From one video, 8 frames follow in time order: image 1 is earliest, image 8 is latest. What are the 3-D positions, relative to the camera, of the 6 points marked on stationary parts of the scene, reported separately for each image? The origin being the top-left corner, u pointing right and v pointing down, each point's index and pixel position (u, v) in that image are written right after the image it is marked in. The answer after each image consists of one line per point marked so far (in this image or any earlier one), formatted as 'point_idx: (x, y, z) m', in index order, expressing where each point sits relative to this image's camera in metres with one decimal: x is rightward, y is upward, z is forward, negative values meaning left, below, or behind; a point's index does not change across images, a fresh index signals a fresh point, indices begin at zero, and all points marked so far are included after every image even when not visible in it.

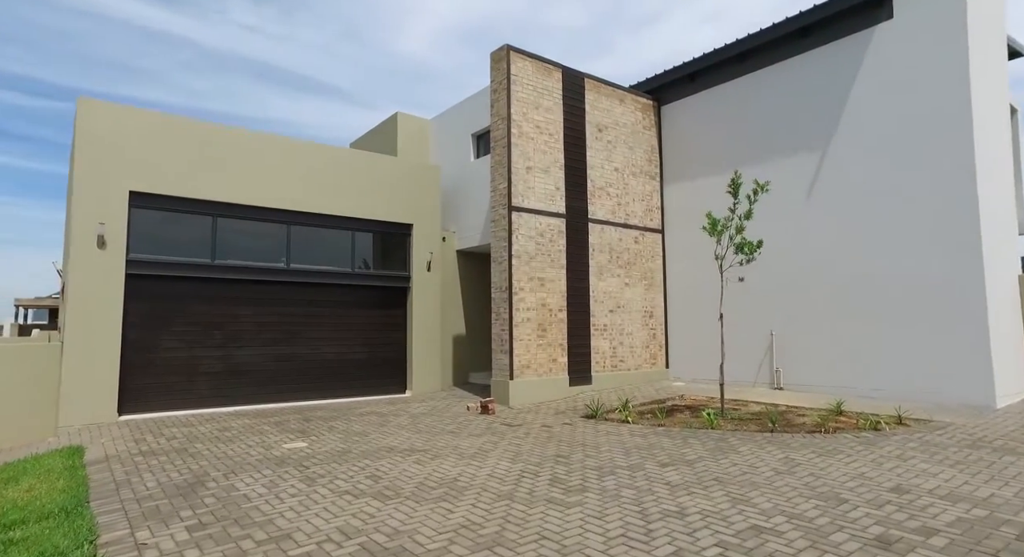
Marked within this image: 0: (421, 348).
0: (-2.1, -1.6, +13.3) m
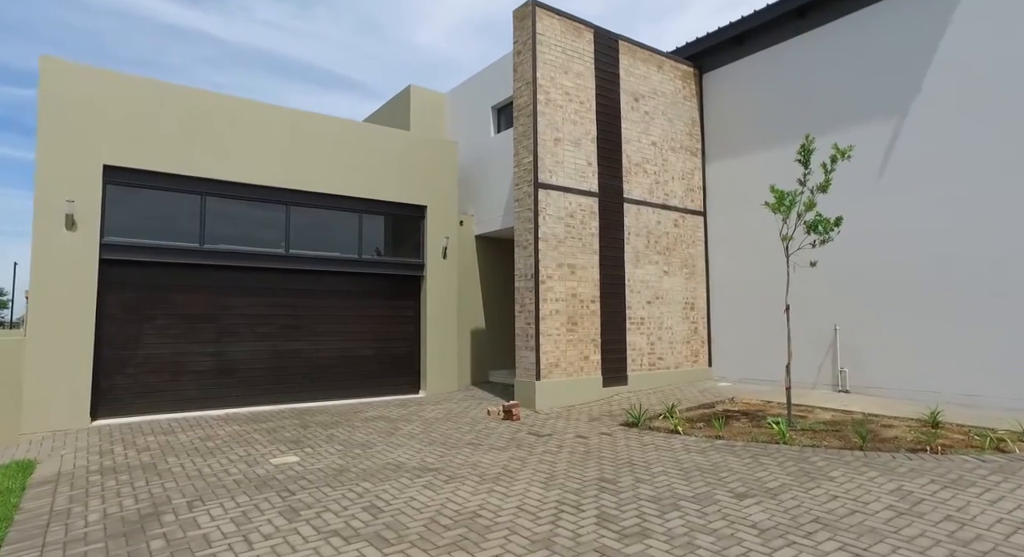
0: (-1.6, -1.3, +12.0) m
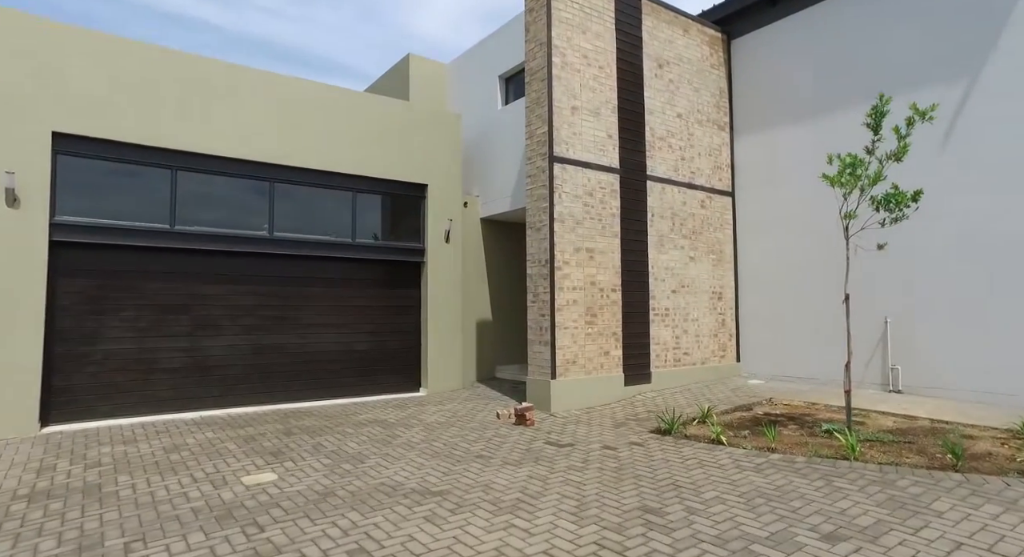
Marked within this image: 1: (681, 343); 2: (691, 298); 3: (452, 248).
0: (-1.4, -1.1, +10.9) m
1: (+3.0, -1.2, +10.7) m
2: (+3.3, -0.3, +10.9) m
3: (-1.1, +0.6, +11.3) m
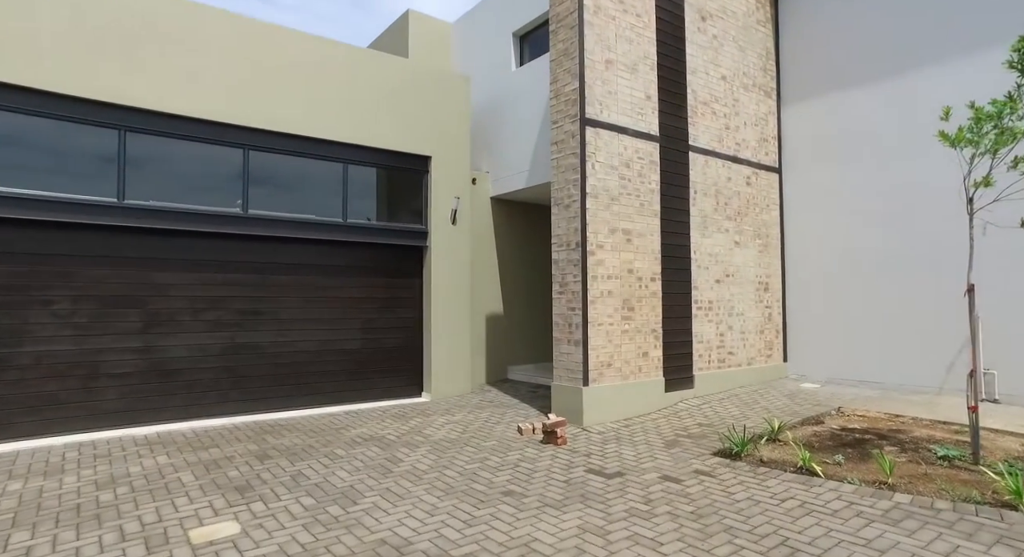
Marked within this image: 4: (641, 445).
0: (-1.1, -0.9, +9.4) m
1: (+3.3, -1.0, +9.2) m
2: (+3.6, -0.2, +9.4) m
3: (-0.8, +0.8, +9.8) m
4: (+1.4, -1.8, +6.4) m
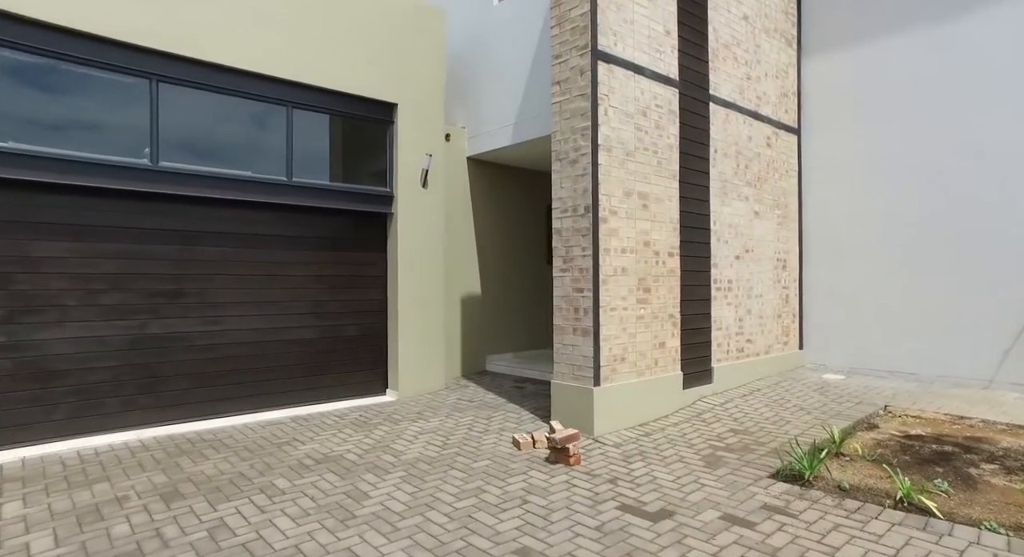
0: (-1.3, -0.5, +7.8) m
1: (+3.1, -0.7, +7.9) m
2: (+3.3, +0.2, +8.2) m
3: (-1.1, +1.1, +8.1) m
4: (+1.4, -1.6, +5.1) m
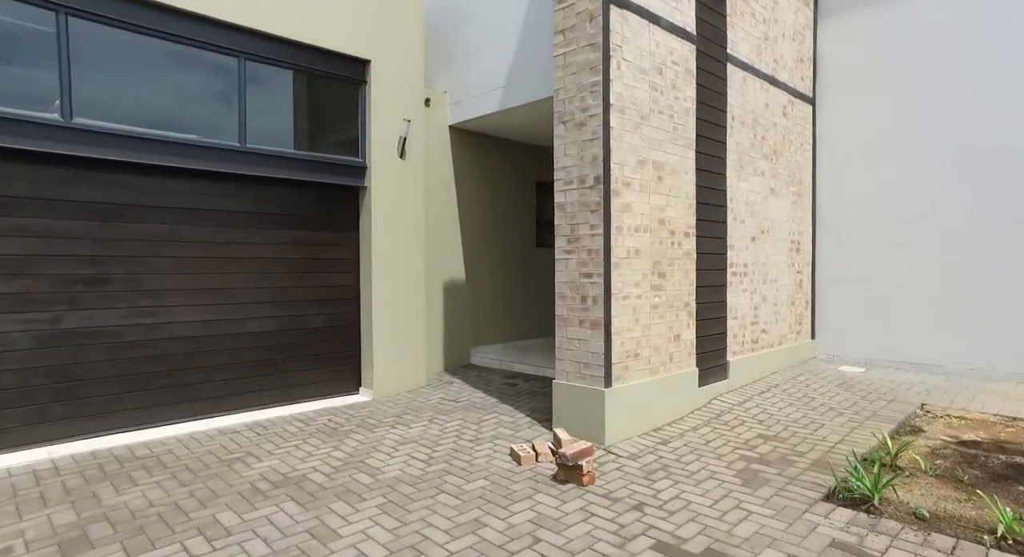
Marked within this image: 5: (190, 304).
0: (-1.4, -0.3, +6.9) m
1: (+3.0, -0.5, +7.2) m
2: (+3.2, +0.4, +7.4) m
3: (-1.2, +1.3, +7.1) m
4: (+1.4, -1.5, +4.3) m
5: (-3.0, -0.2, +5.7) m
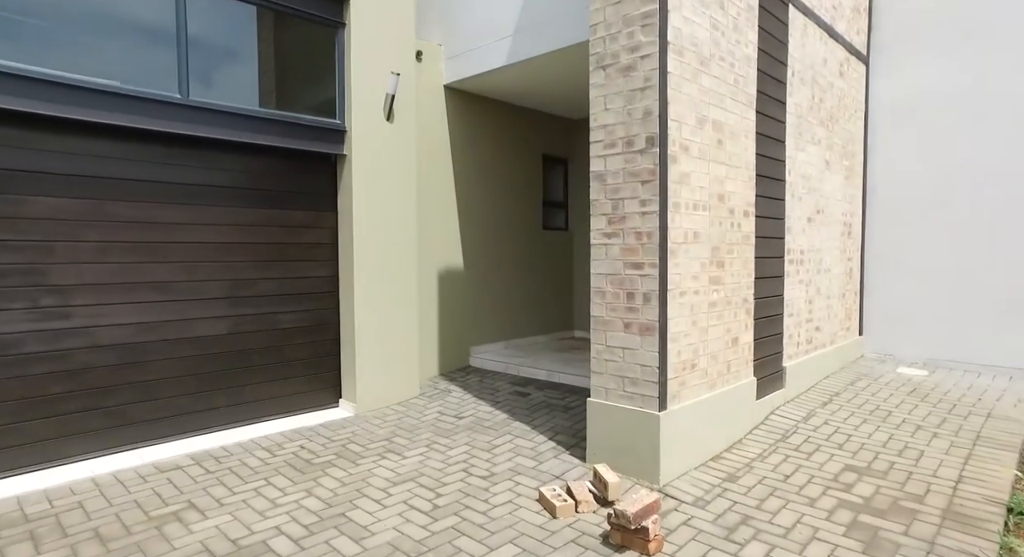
0: (-1.3, -0.2, +5.6) m
1: (+3.1, -0.3, +6.1) m
2: (+3.3, +0.5, +6.3) m
3: (-1.1, +1.4, +5.9) m
4: (+1.6, -1.4, +3.2) m
5: (-2.9, -0.2, +4.4) m
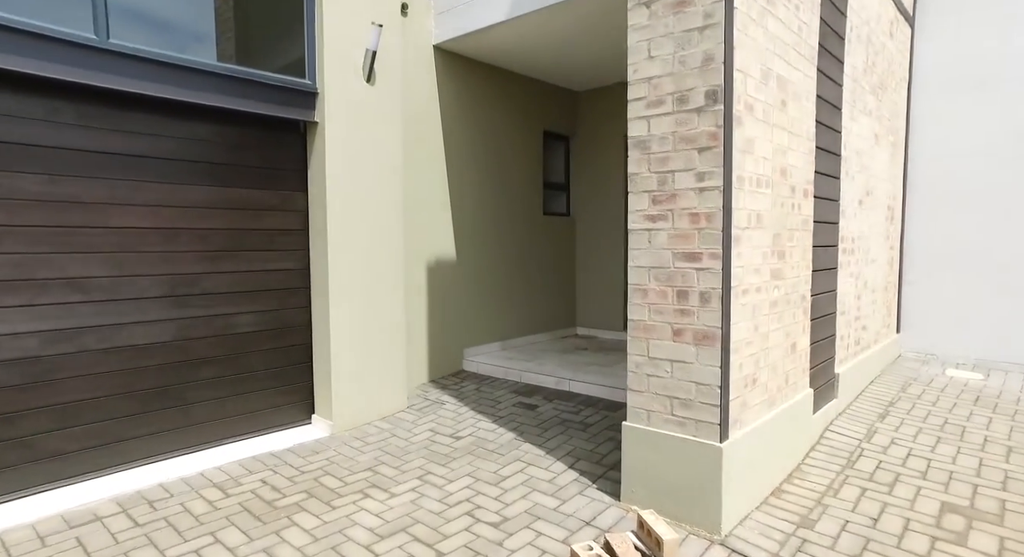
0: (-1.3, -0.2, +4.7) m
1: (+3.1, -0.3, +5.3) m
2: (+3.3, +0.6, +5.5) m
3: (-1.0, +1.5, +4.9) m
4: (+1.7, -1.4, +2.3) m
5: (-2.8, -0.1, +3.4) m
